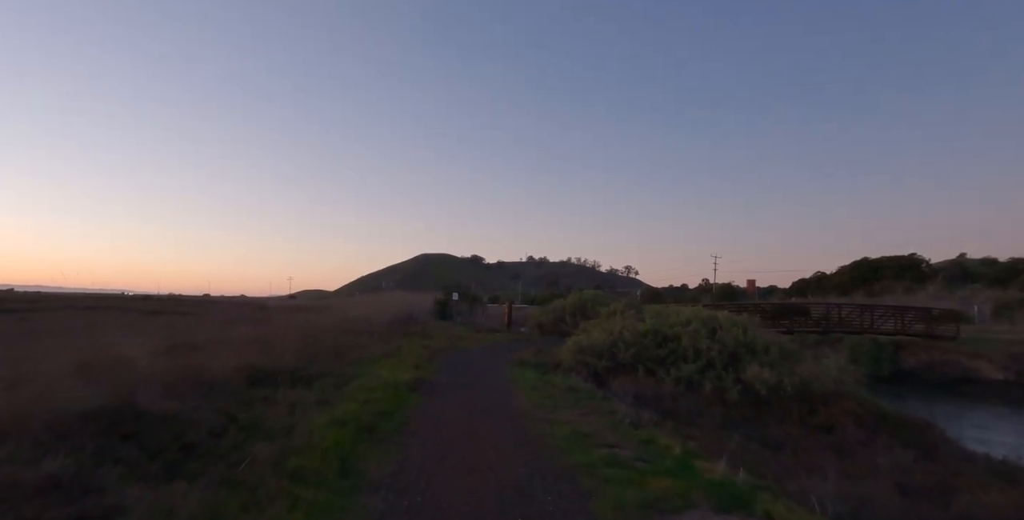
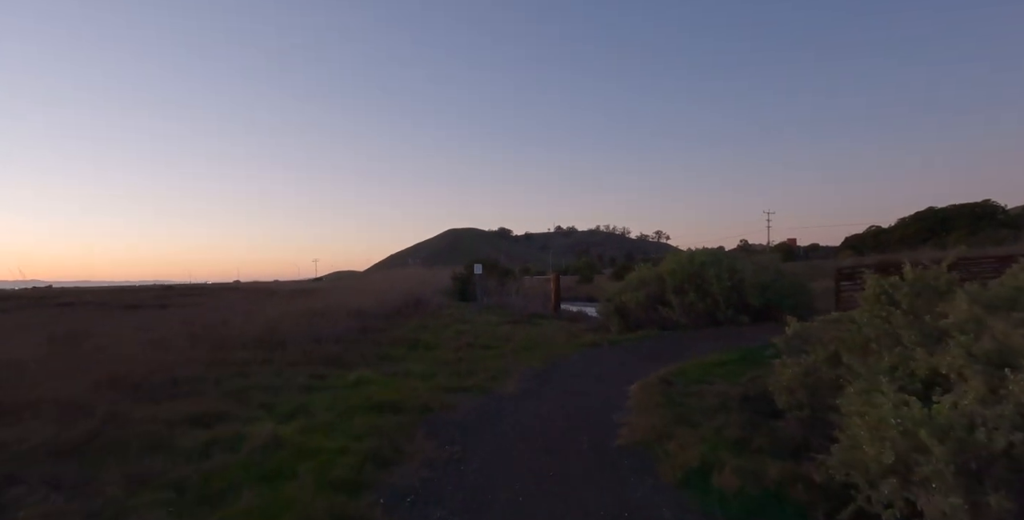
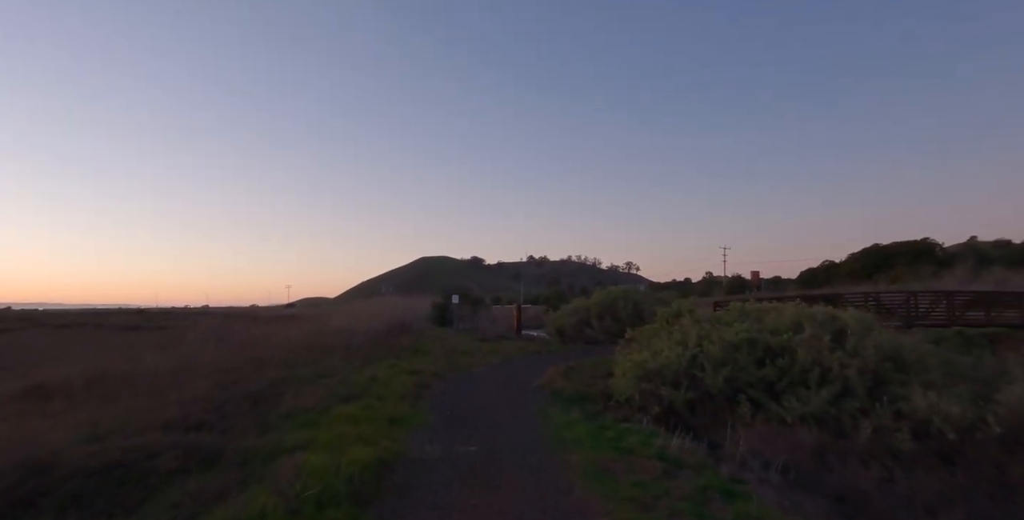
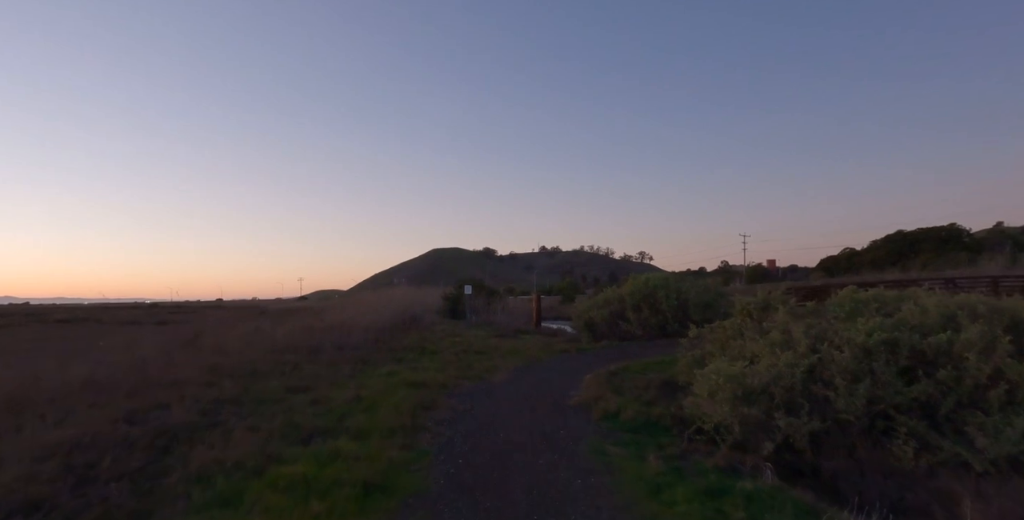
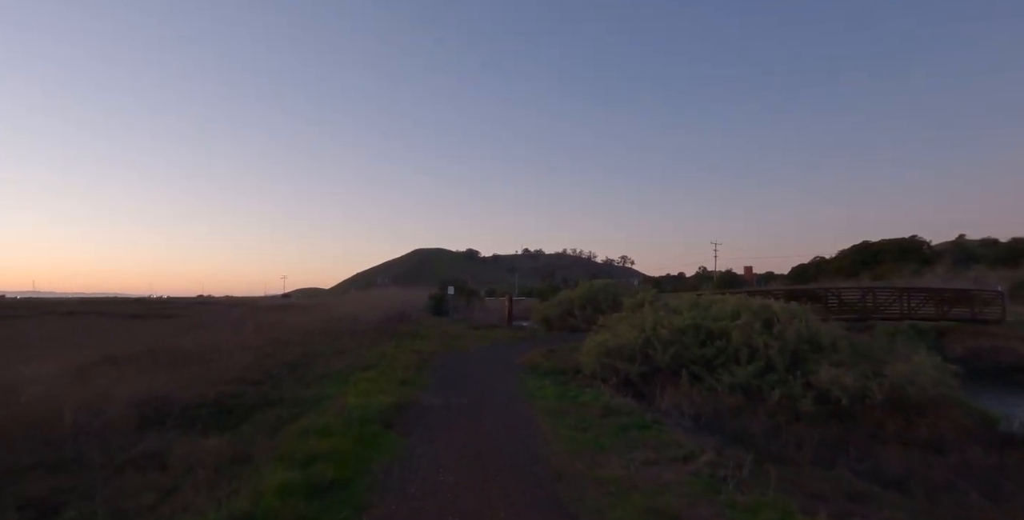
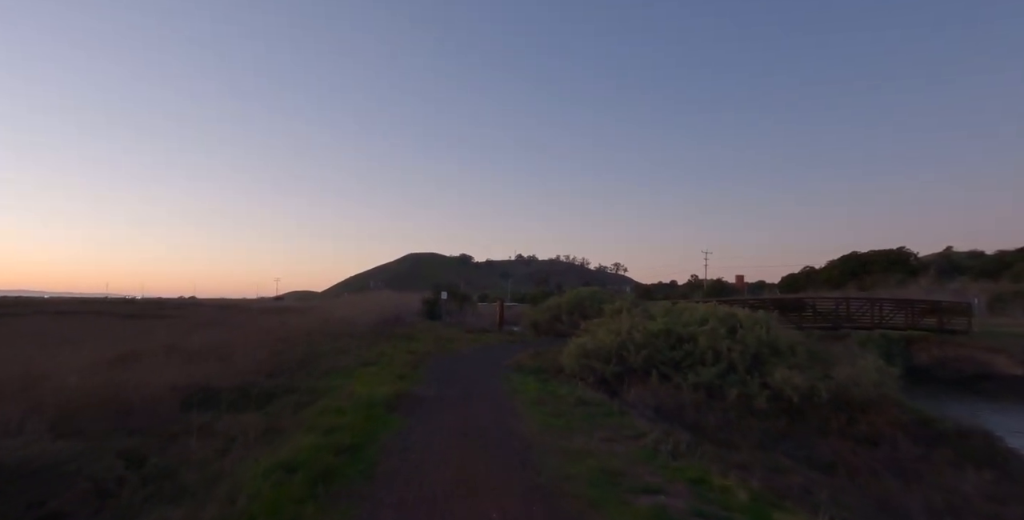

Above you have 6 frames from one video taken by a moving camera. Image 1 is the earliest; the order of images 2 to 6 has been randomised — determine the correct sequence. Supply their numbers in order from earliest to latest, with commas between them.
6, 5, 3, 4, 2
